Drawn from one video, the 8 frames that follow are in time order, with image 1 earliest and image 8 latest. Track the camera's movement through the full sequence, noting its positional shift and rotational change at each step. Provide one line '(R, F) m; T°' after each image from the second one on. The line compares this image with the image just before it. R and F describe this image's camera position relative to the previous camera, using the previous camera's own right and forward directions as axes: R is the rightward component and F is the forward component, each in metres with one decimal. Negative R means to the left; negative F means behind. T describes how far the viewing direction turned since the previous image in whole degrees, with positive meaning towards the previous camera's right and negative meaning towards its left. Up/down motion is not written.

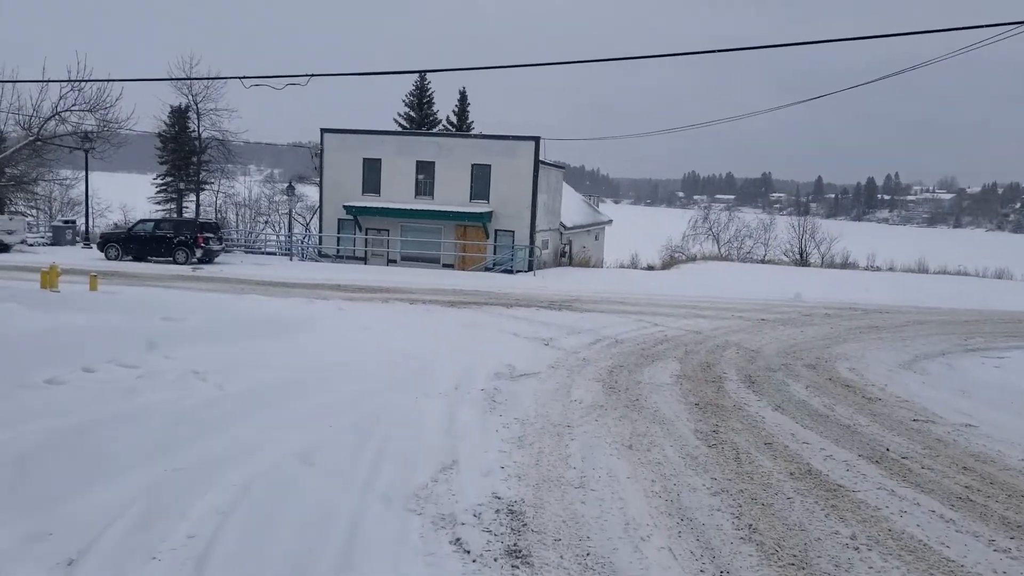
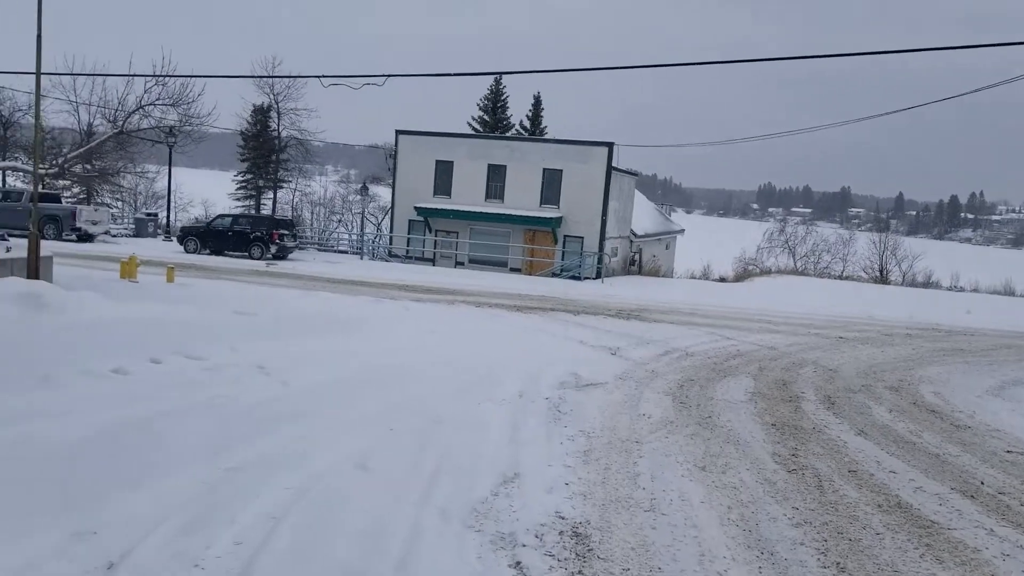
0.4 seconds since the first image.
(0.0, +0.3) m; -4°
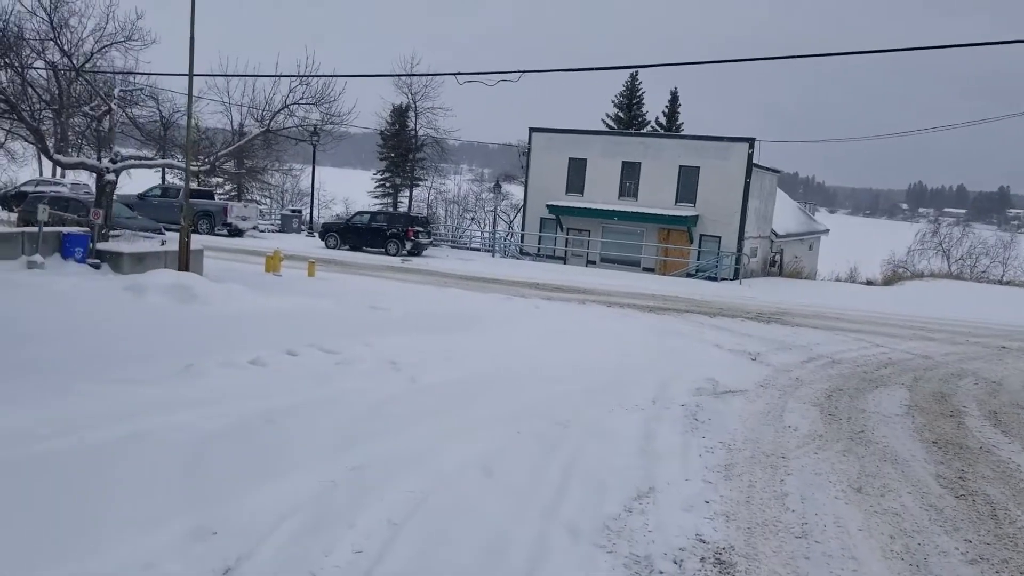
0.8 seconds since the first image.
(0.0, +0.3) m; -8°
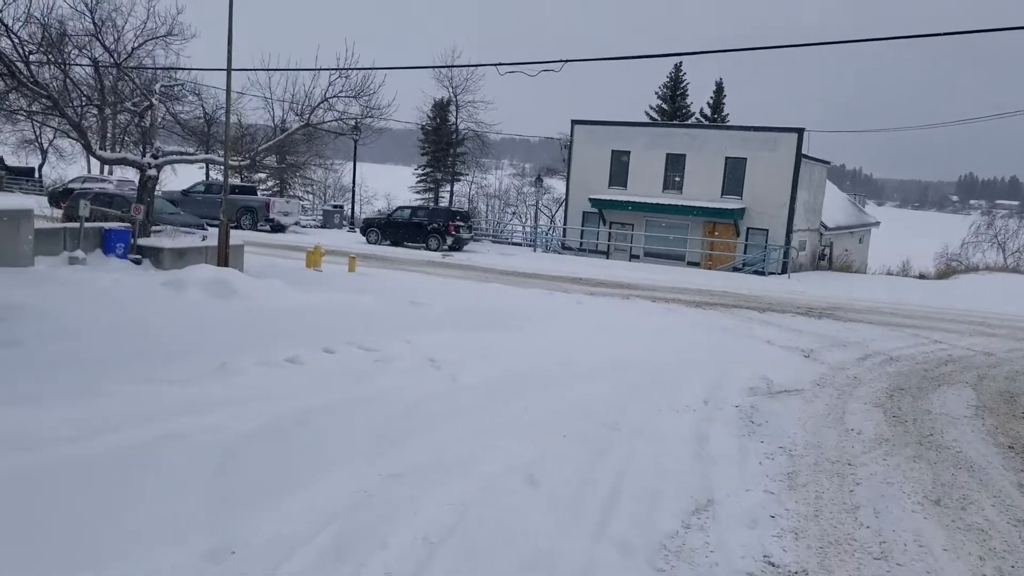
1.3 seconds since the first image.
(0.0, +0.3) m; -3°
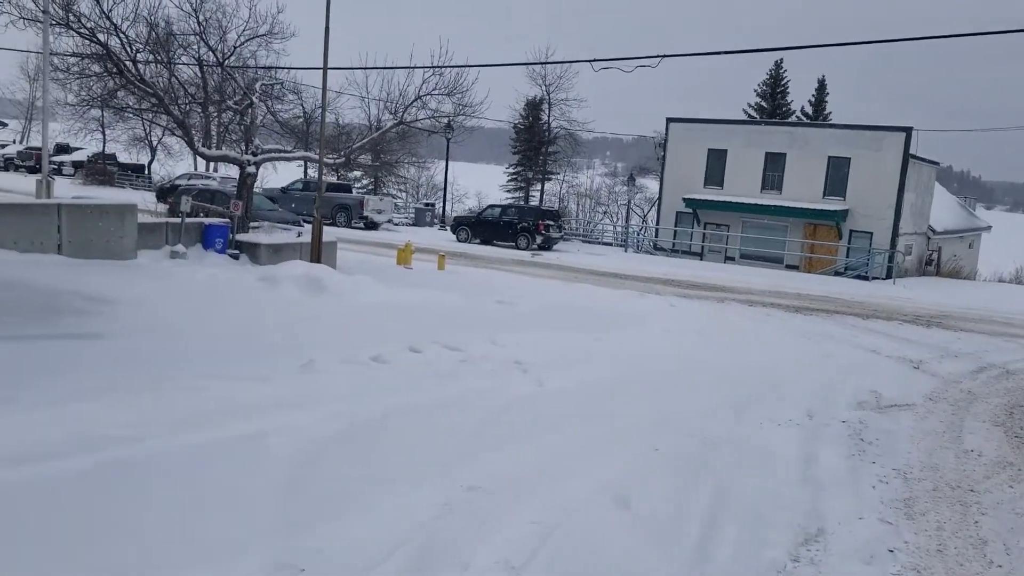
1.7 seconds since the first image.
(0.0, +0.2) m; -6°
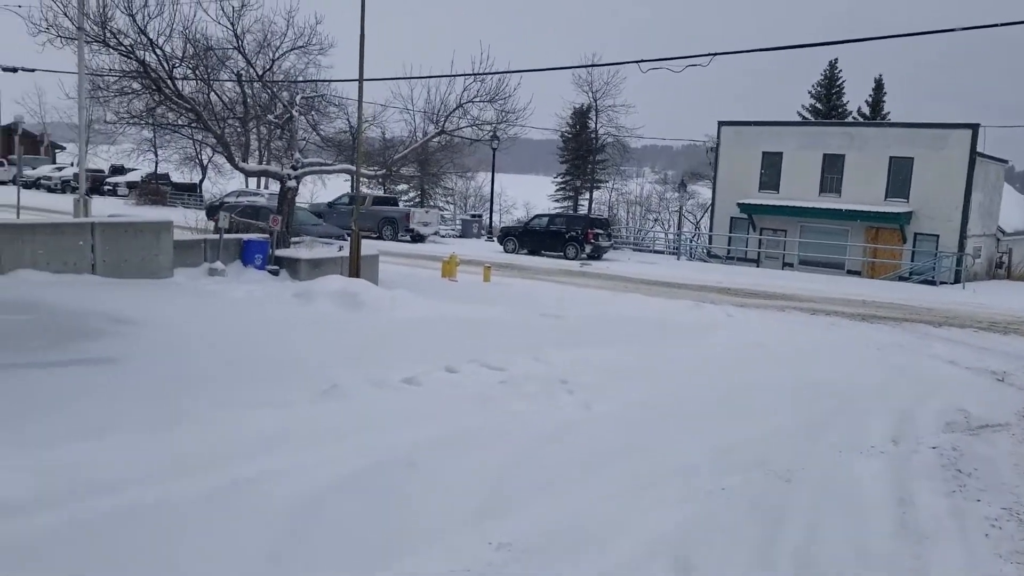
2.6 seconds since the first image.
(+0.1, +0.6) m; -3°
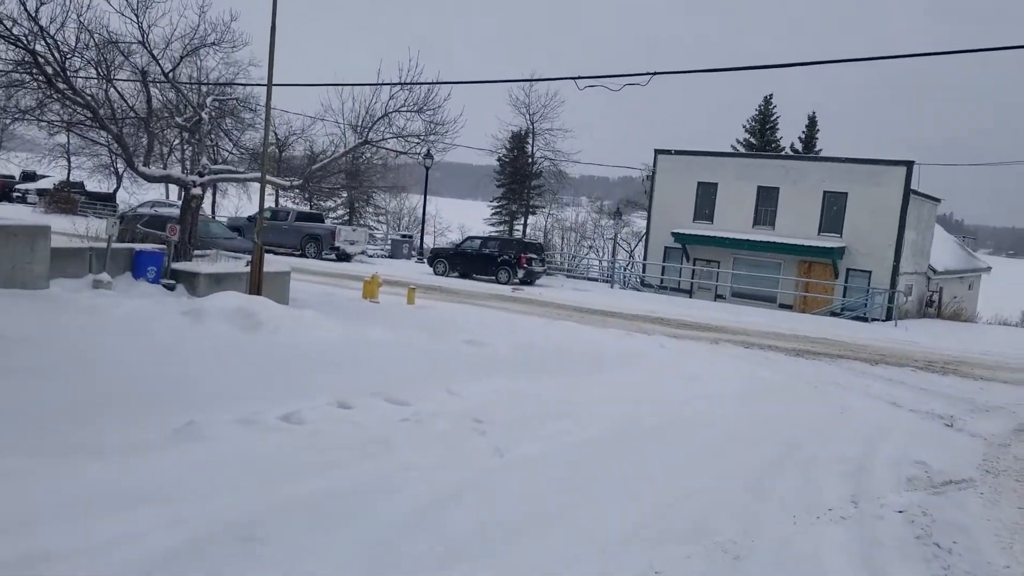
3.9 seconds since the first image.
(+0.2, +1.0) m; +4°
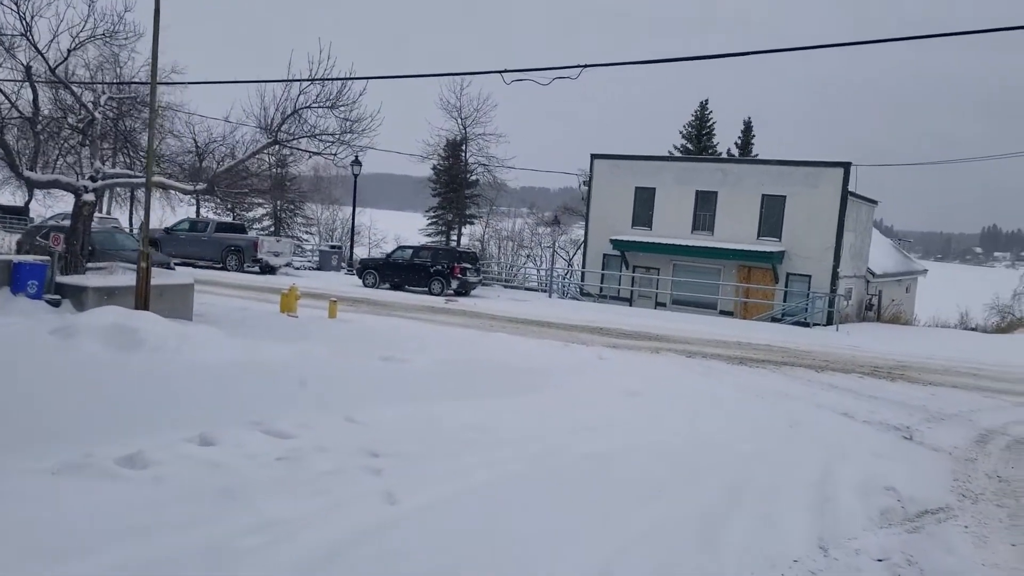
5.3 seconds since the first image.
(+0.3, +1.0) m; +4°
